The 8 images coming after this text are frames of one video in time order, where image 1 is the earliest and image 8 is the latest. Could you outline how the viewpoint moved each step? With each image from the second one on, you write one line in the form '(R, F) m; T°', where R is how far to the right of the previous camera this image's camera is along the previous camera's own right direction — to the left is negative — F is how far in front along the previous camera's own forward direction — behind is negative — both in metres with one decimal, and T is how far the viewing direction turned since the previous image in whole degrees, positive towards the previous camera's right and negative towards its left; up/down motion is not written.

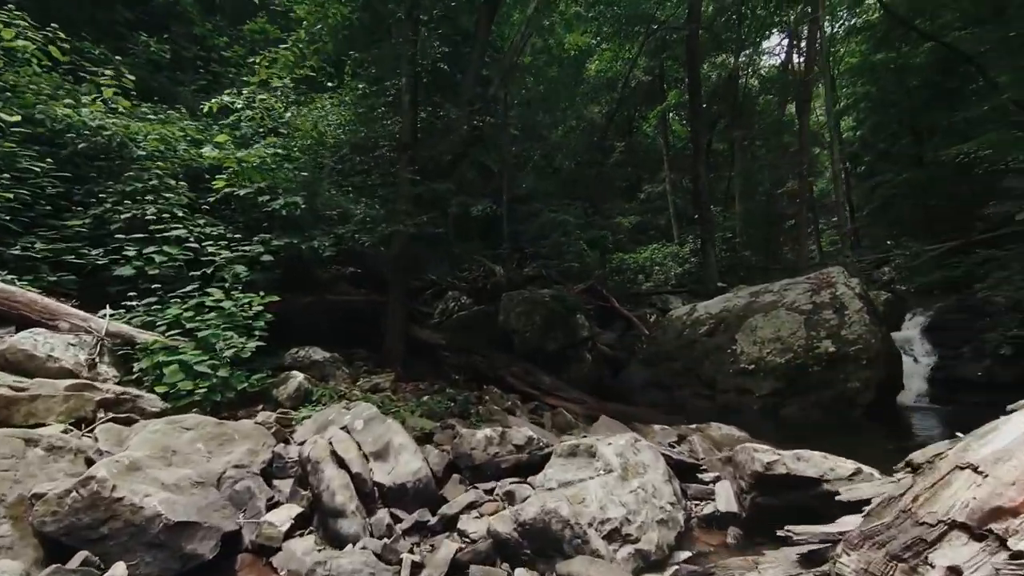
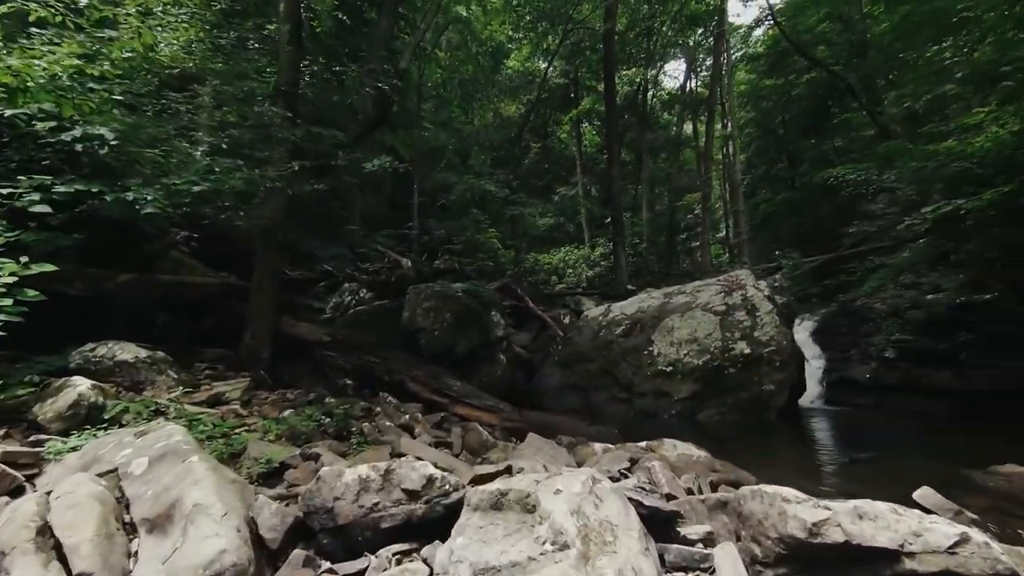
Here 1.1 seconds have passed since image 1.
(+0.1, +1.0) m; +11°
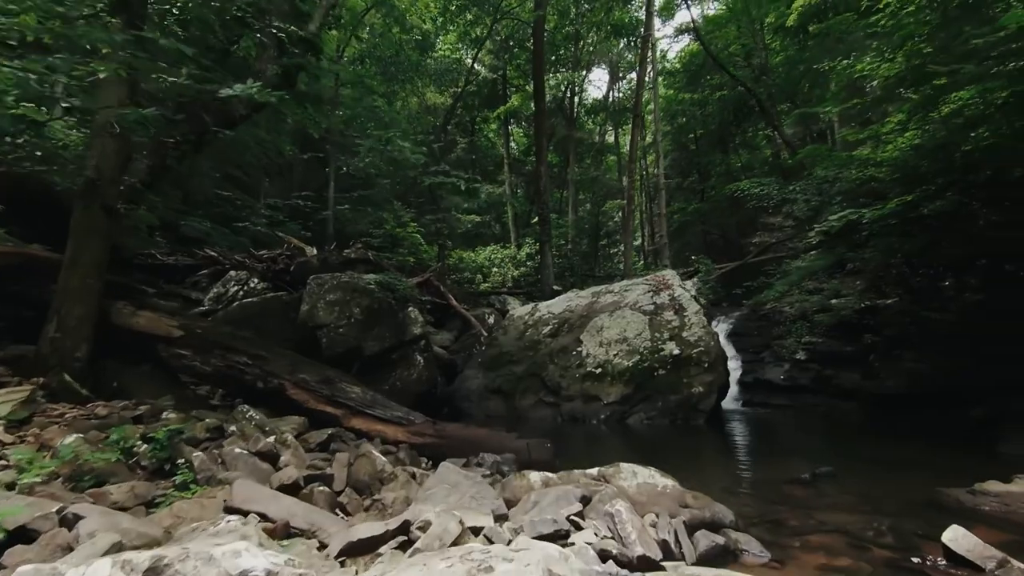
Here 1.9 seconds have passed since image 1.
(+0.1, +0.8) m; +9°
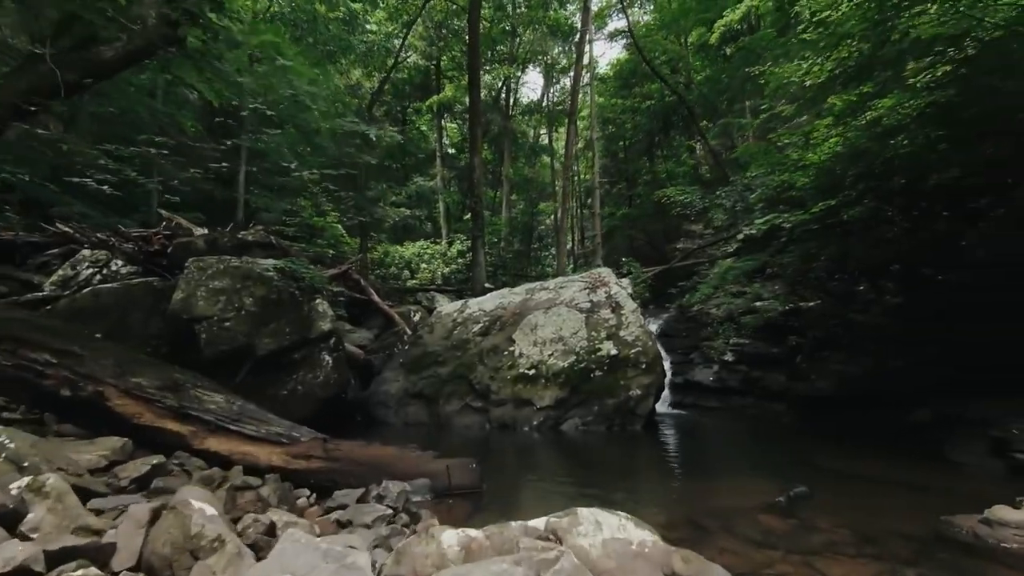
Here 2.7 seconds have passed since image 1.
(+0.1, +0.8) m; +9°
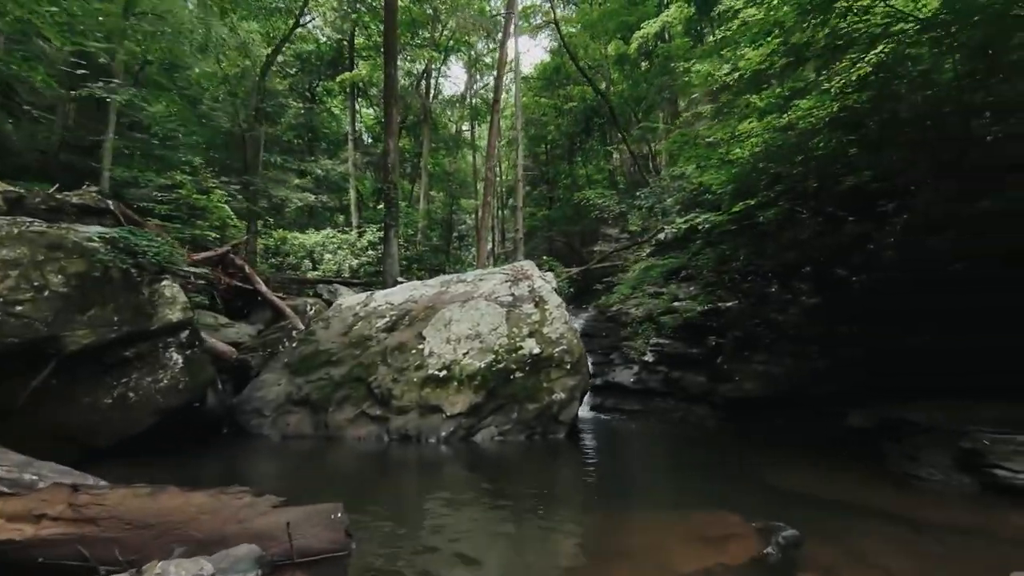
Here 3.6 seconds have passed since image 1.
(+0.1, +0.9) m; +10°
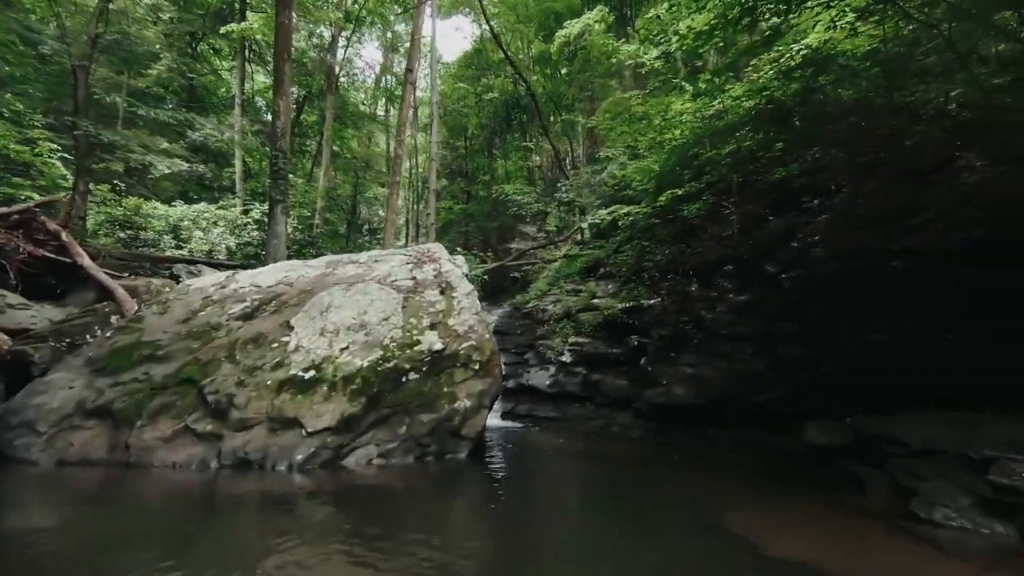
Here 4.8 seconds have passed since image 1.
(+0.2, +1.2) m; +11°
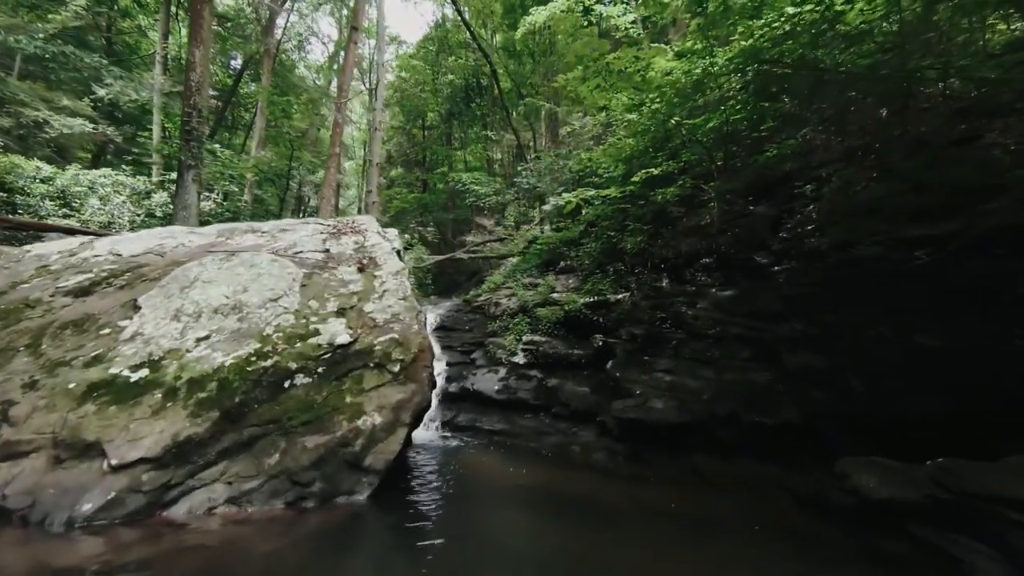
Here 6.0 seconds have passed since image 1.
(+0.2, +1.2) m; +5°
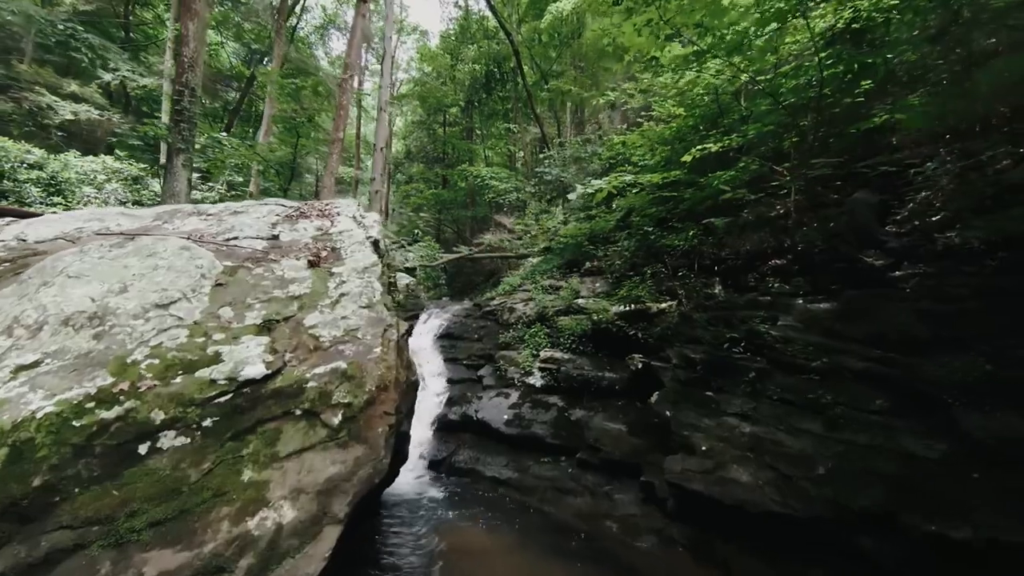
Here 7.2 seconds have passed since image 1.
(+0.1, +1.3) m; -3°
